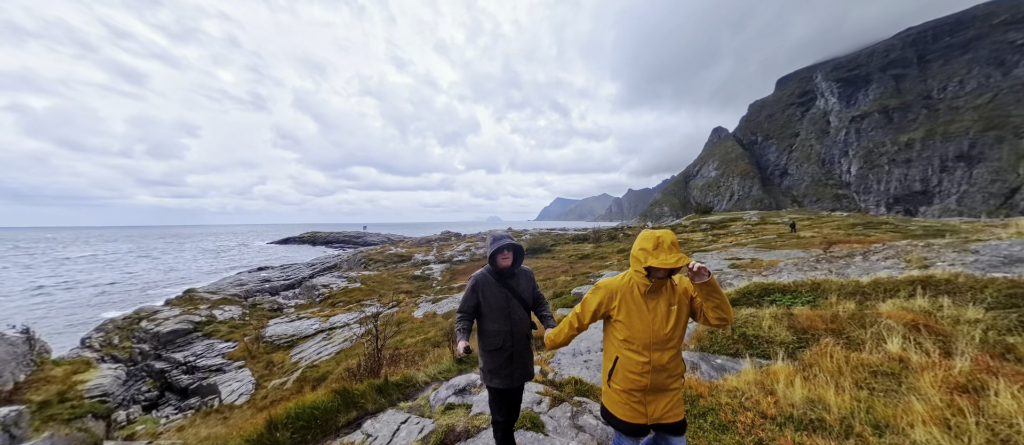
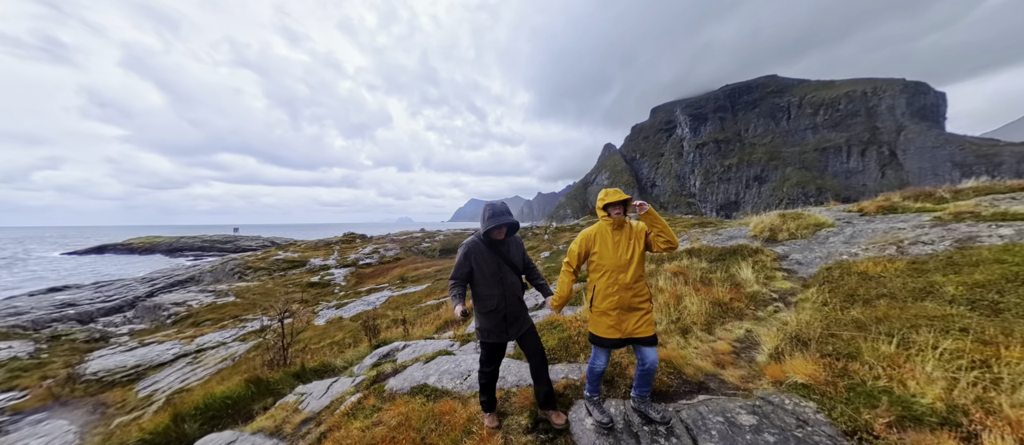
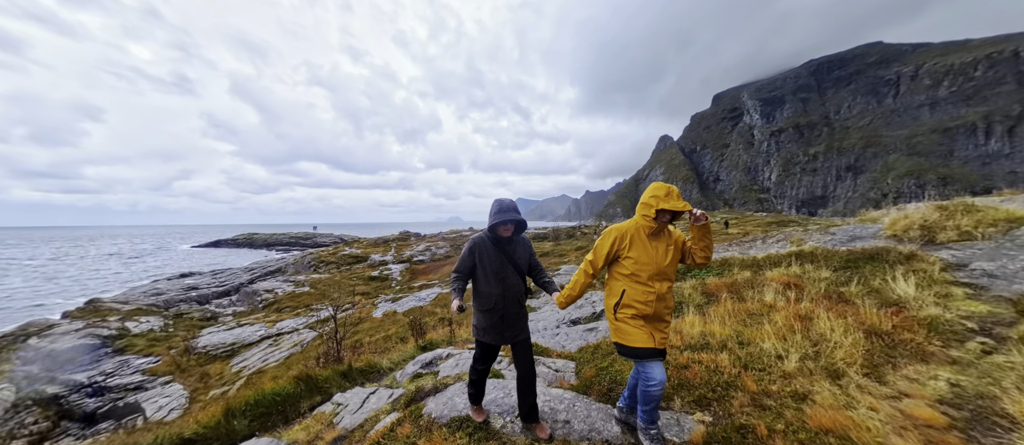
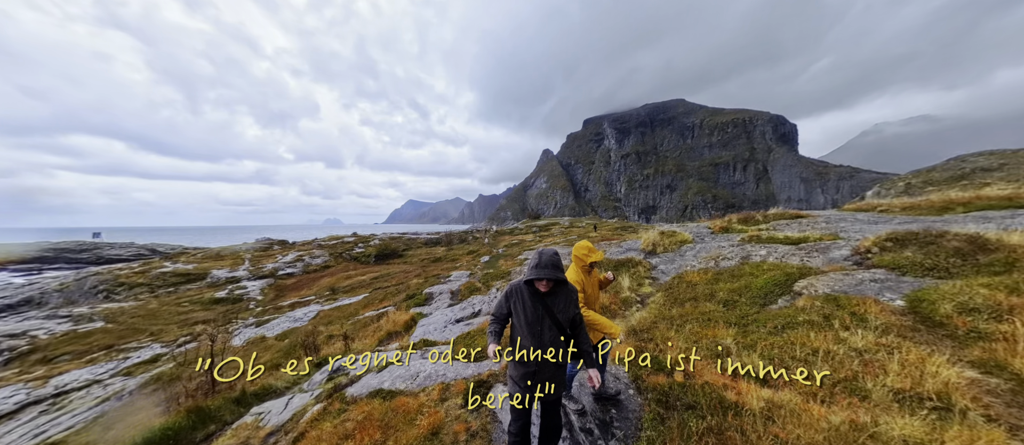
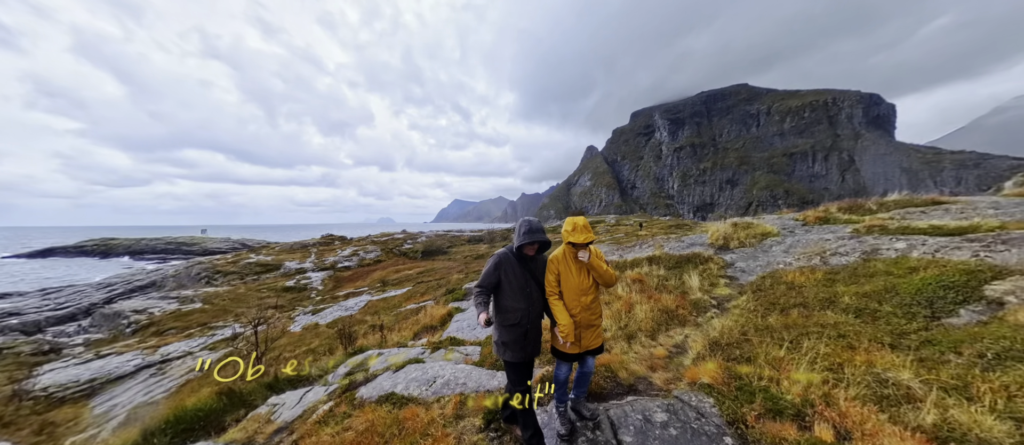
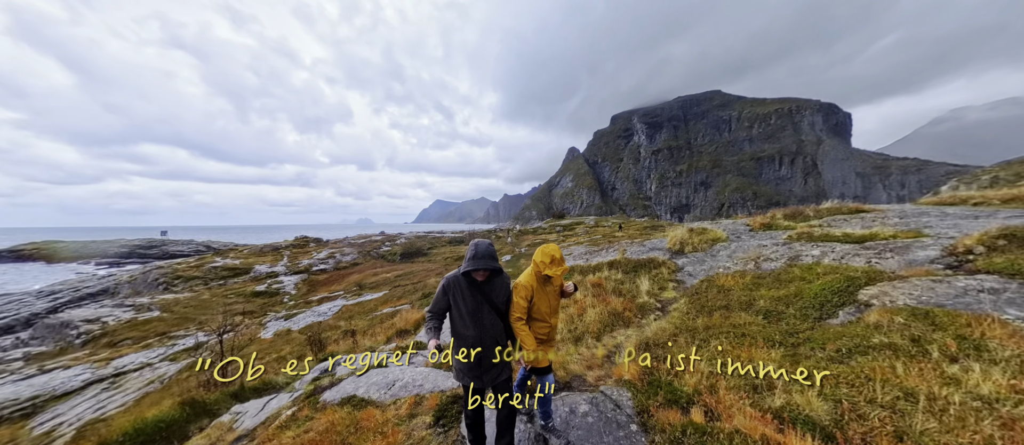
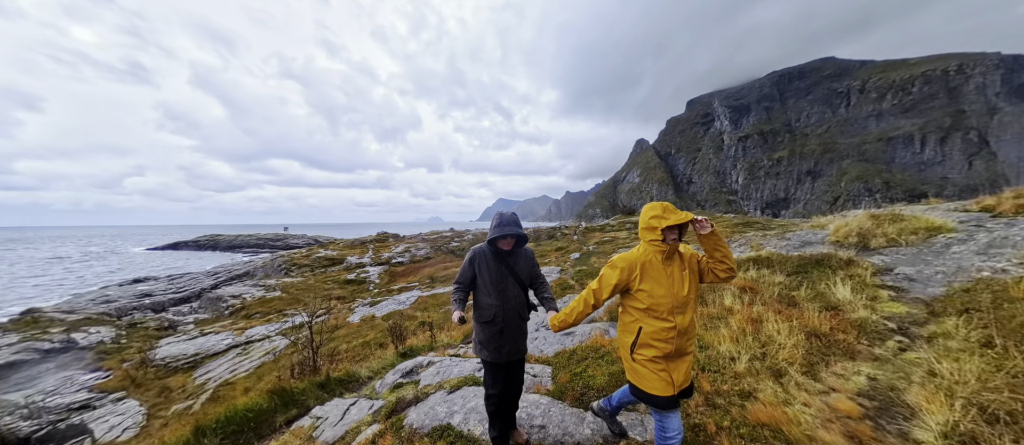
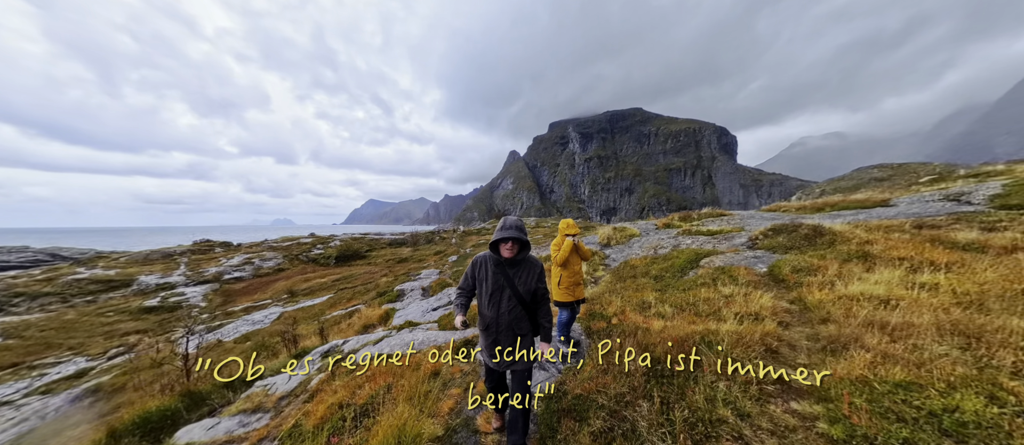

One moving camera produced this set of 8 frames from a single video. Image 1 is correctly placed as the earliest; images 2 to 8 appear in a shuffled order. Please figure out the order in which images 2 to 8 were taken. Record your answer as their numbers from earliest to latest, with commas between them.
3, 7, 2, 5, 6, 4, 8
